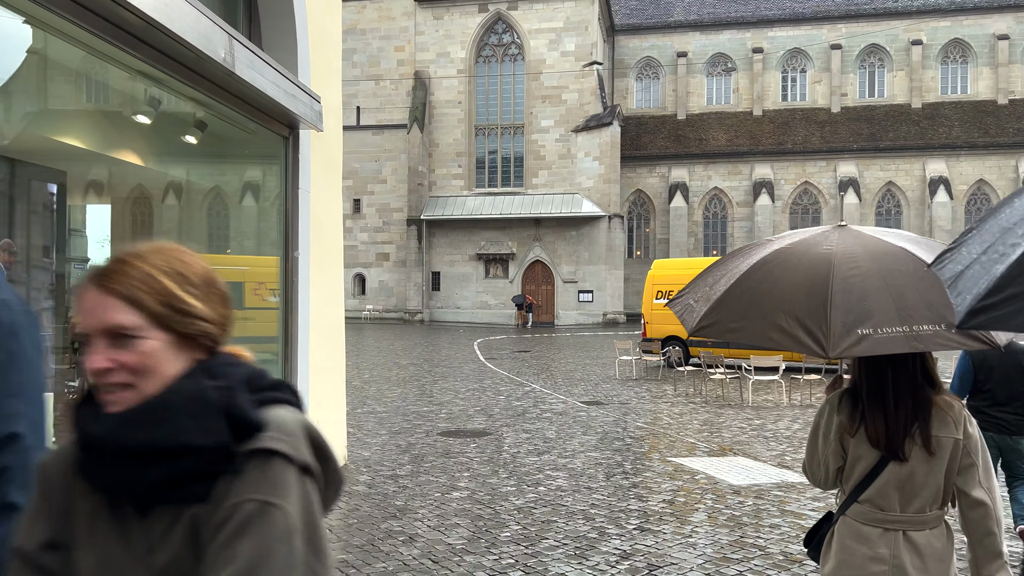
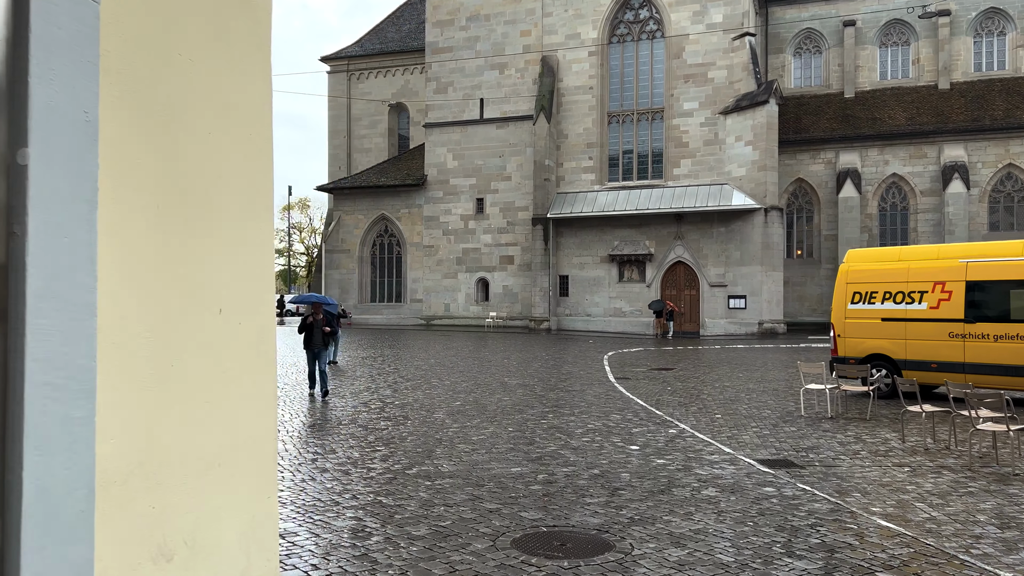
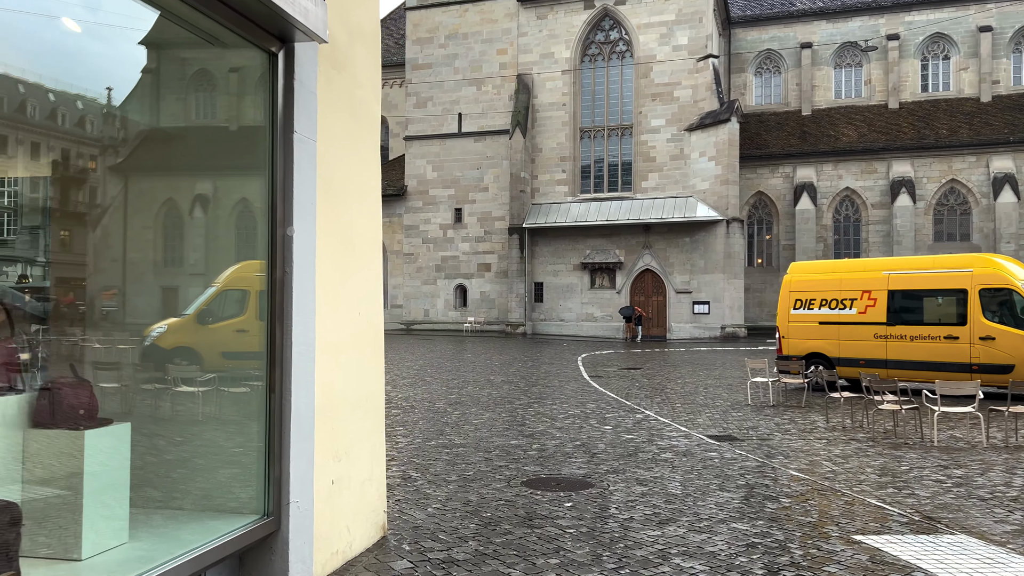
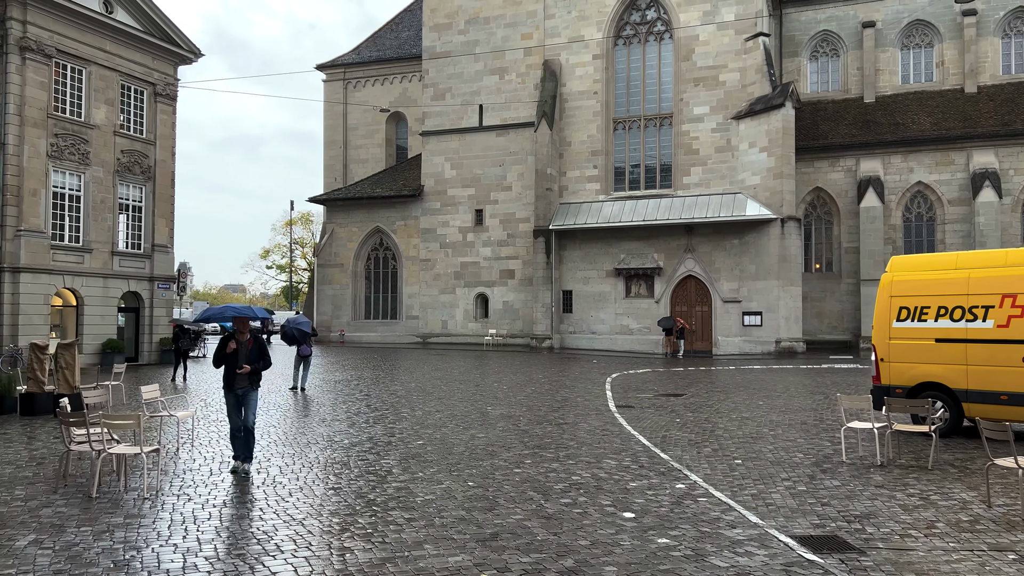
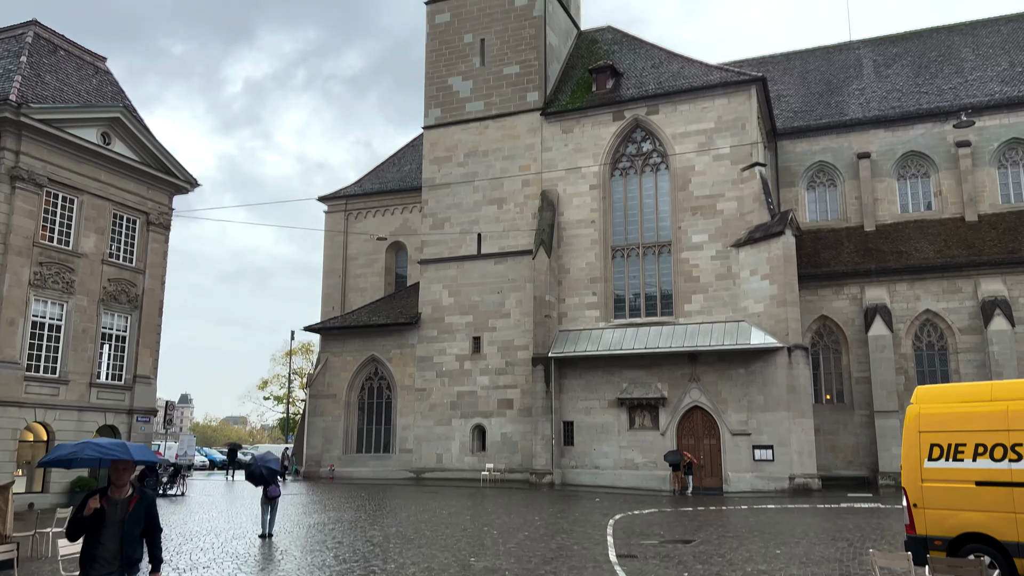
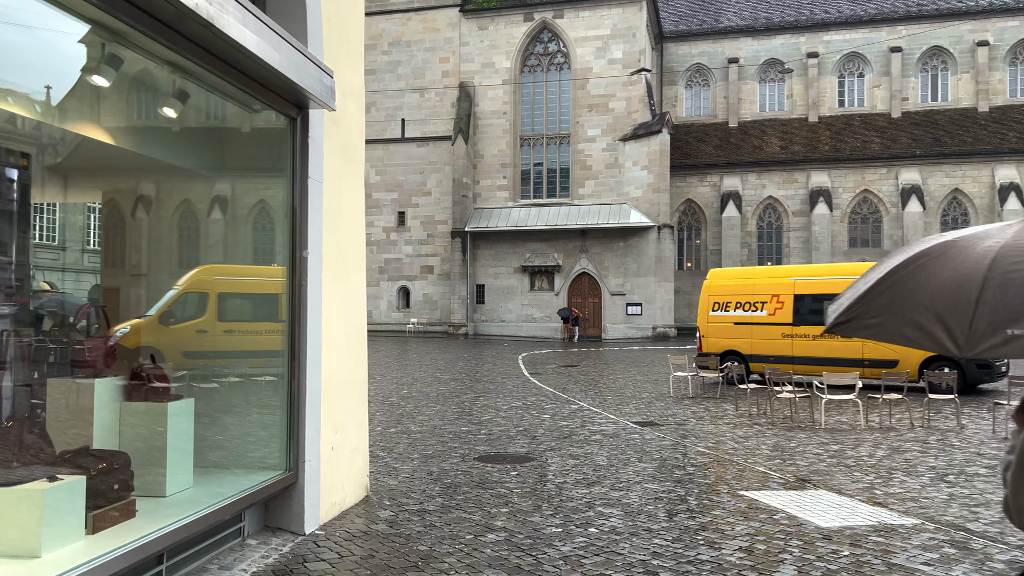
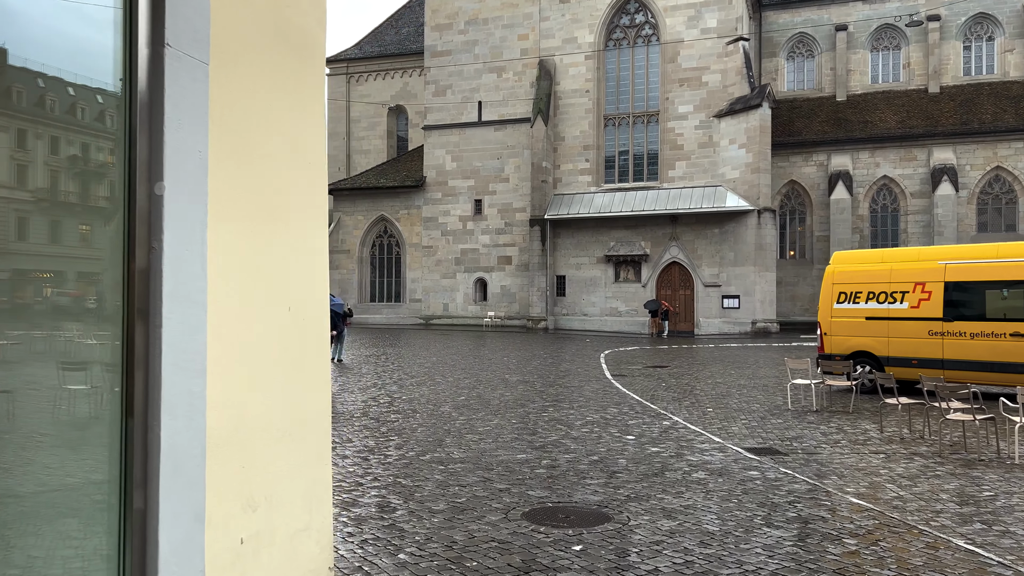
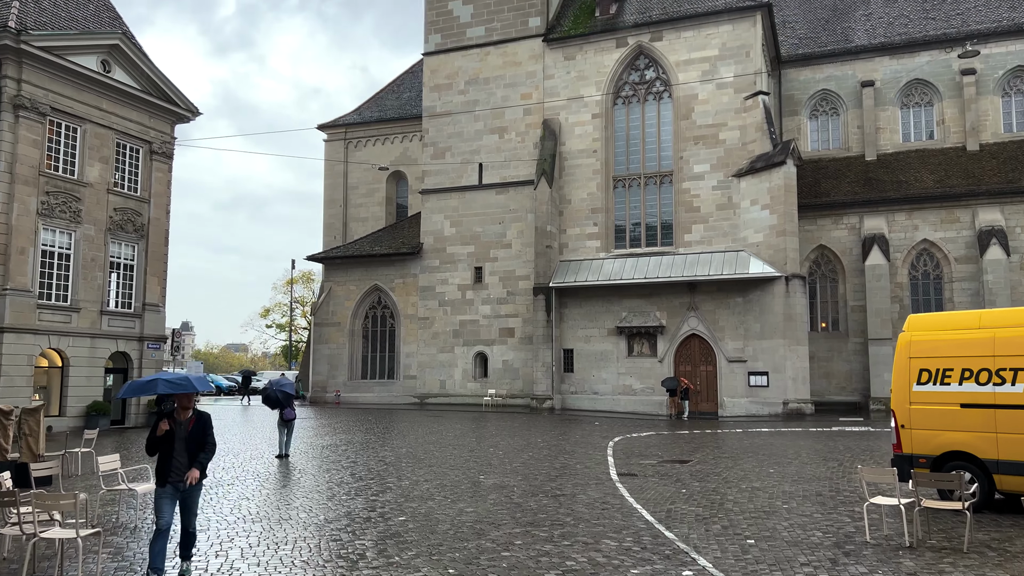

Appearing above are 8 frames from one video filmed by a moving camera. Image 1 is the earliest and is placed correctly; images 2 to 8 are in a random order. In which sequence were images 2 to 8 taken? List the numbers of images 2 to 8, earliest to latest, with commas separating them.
6, 3, 7, 2, 4, 8, 5
